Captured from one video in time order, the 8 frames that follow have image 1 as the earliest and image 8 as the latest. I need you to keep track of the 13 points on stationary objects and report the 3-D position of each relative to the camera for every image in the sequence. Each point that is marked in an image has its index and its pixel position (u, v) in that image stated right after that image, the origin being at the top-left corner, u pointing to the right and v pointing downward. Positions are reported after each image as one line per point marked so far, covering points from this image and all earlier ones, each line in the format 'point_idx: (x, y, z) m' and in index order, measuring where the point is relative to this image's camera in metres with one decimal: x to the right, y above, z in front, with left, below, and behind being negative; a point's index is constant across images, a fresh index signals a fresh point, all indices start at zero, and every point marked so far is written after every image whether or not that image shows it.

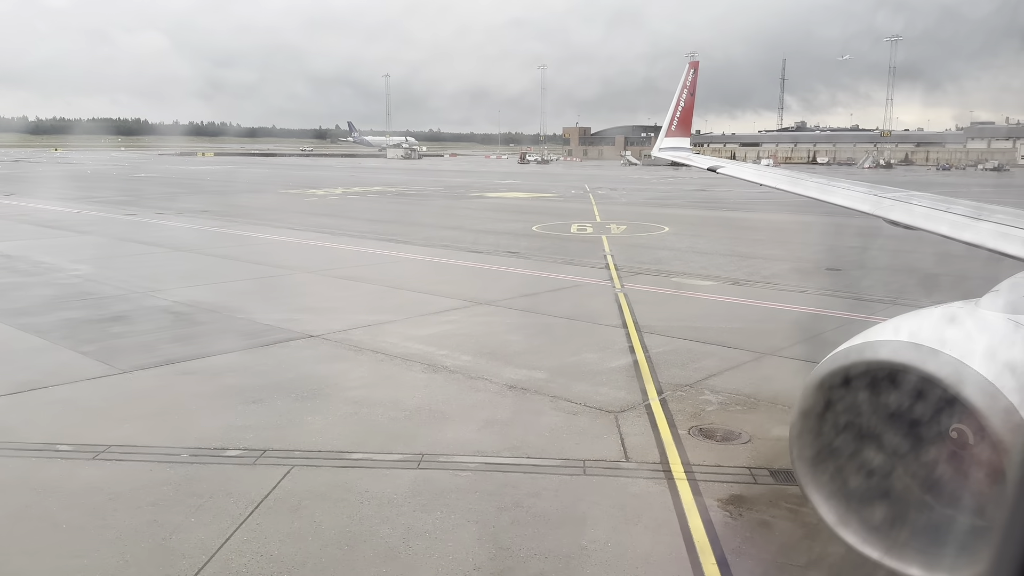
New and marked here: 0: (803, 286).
0: (+5.9, 0.0, +16.1) m
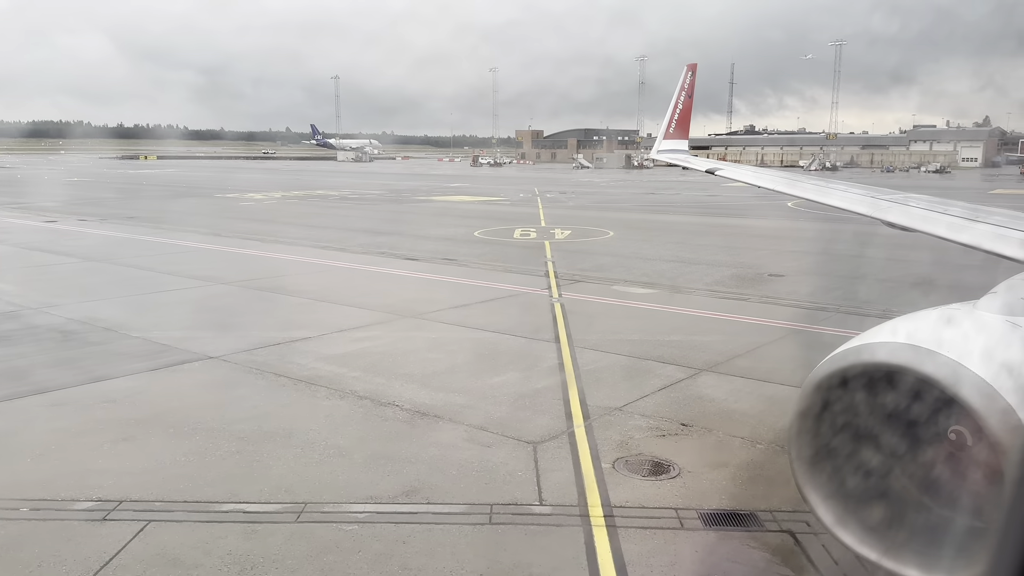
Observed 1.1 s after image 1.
0: (+4.6, -0.1, +15.5) m
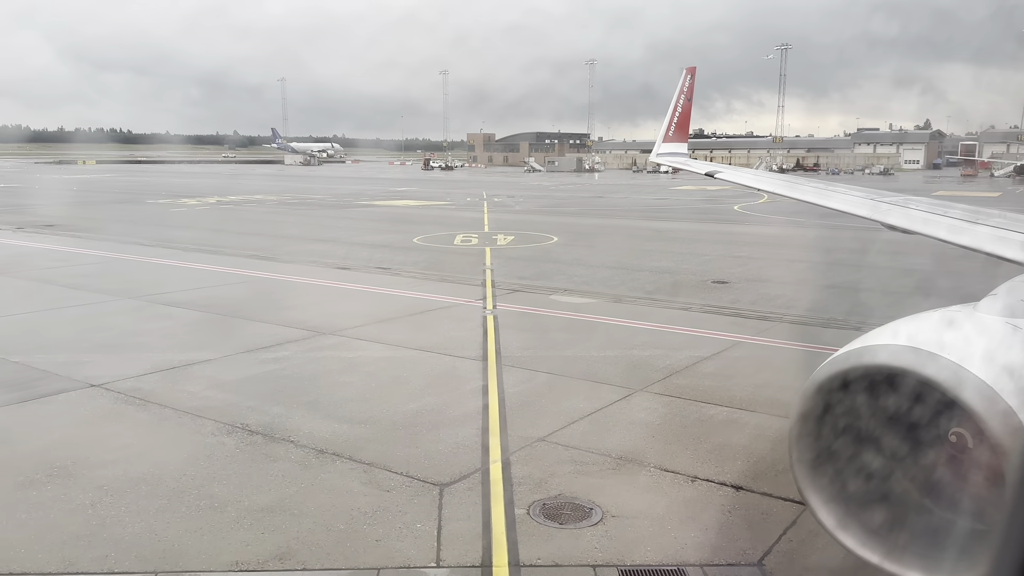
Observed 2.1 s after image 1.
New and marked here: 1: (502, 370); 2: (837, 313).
0: (+3.3, -0.3, +14.8) m
1: (-0.1, -1.1, +10.1) m
2: (+5.6, -0.4, +13.8) m
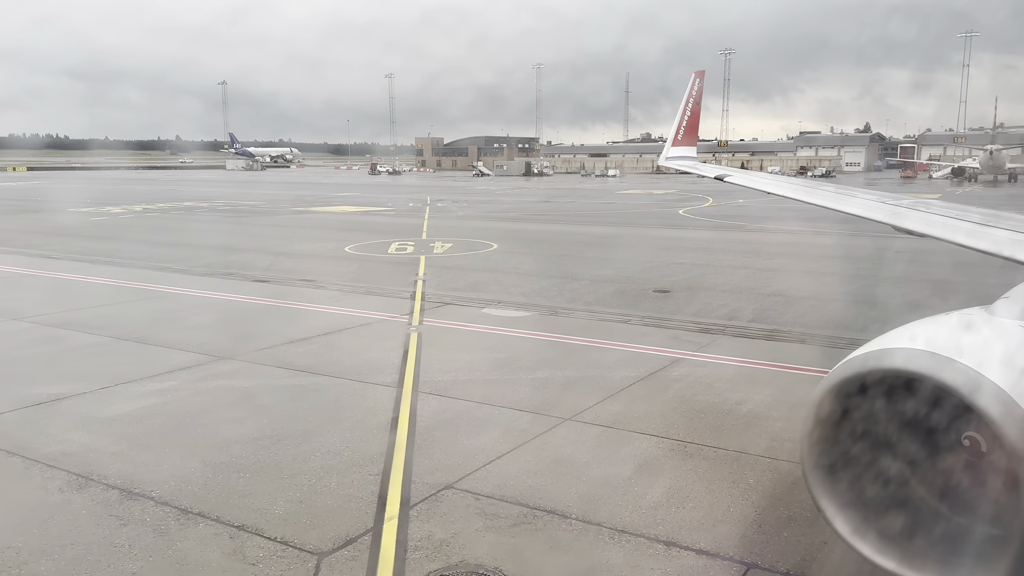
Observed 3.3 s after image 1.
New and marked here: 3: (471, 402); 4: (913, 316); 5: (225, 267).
0: (+2.1, -0.5, +13.9) m
1: (-1.1, -1.3, +9.0) m
2: (+4.4, -0.6, +13.1) m
3: (-0.5, -1.3, +9.0) m
4: (+6.8, -0.5, +13.3) m
5: (-7.2, +0.5, +19.9) m
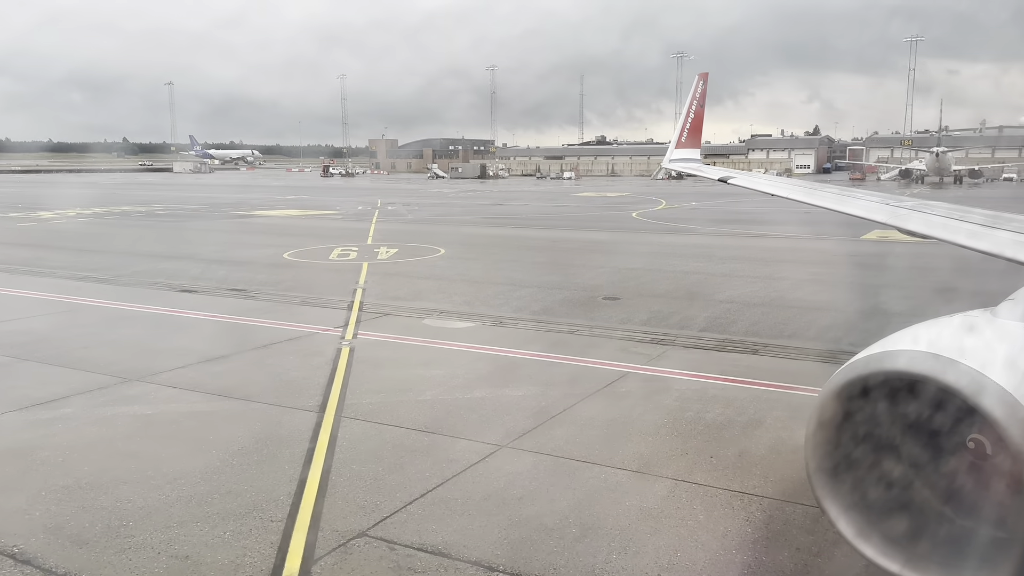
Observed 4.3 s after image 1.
0: (+1.1, -0.6, +13.3) m
1: (-1.8, -1.4, +8.2) m
2: (+3.5, -0.7, +12.5) m
3: (-1.2, -1.4, +8.2) m
4: (+5.8, -0.6, +12.8) m
5: (-8.5, +0.3, +18.8) m
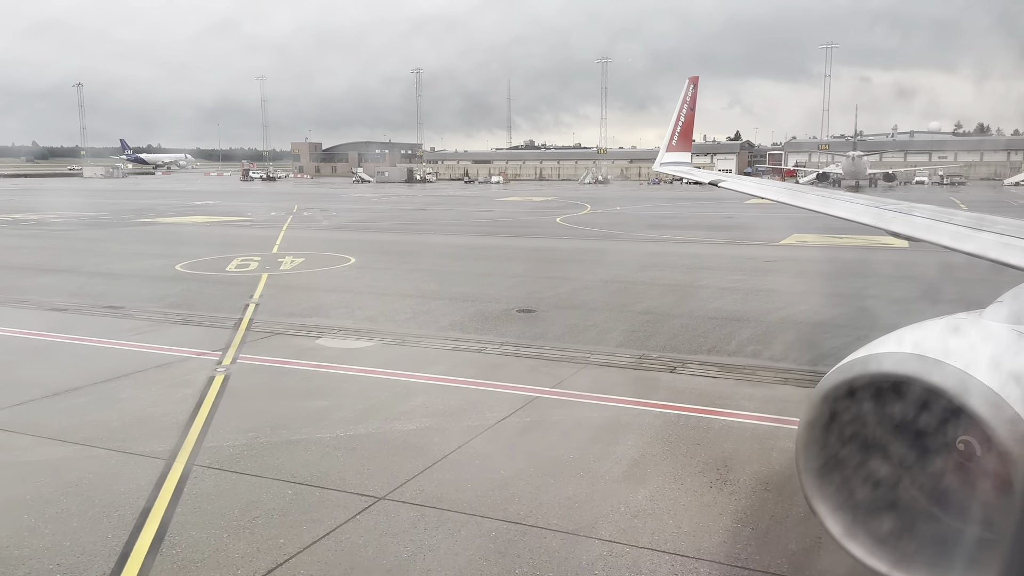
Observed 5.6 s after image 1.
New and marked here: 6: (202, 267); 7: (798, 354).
0: (-0.4, -0.8, +12.2) m
1: (-2.8, -1.7, +6.9) m
2: (+2.1, -0.9, +11.7) m
3: (-2.2, -1.7, +7.0) m
4: (+4.3, -0.7, +12.2) m
5: (-10.5, -0.1, +16.9) m
6: (-7.8, +0.5, +20.0) m
7: (+4.0, -1.0, +11.1) m
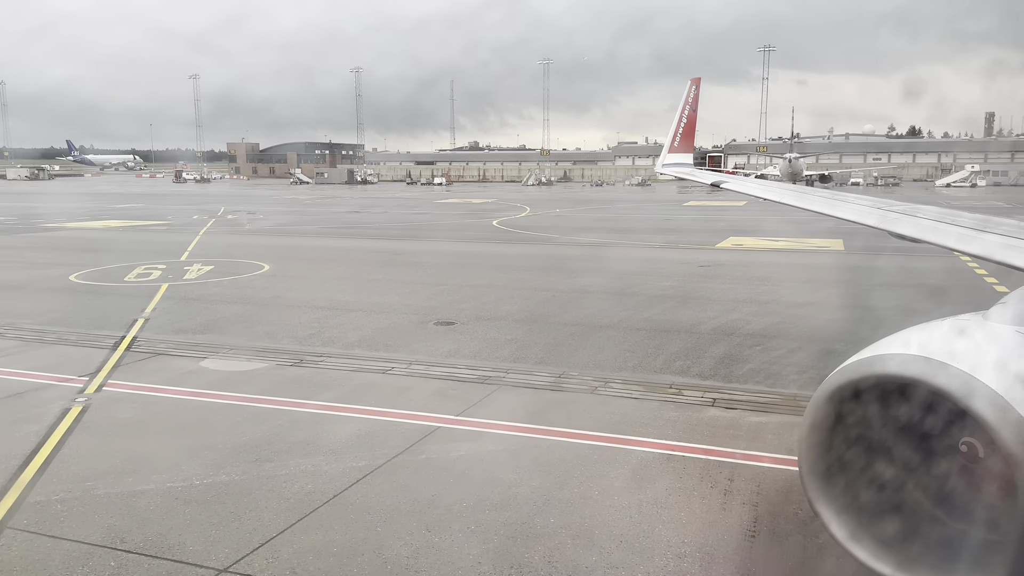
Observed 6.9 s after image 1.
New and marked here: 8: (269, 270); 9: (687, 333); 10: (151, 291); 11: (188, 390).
0: (-1.7, -1.0, +11.1) m
1: (-3.7, -1.9, +5.7) m
2: (+0.8, -1.0, +10.8) m
3: (-3.1, -1.8, +5.8) m
4: (+3.1, -0.9, +11.4) m
5: (-12.0, -0.4, +15.1) m
6: (-9.6, +0.3, +18.4) m
7: (+2.8, -1.1, +10.3) m
8: (-6.0, +0.4, +19.6) m
9: (+2.7, -0.7, +12.4) m
10: (-7.6, -0.1, +16.7) m
11: (-3.8, -1.2, +9.9) m
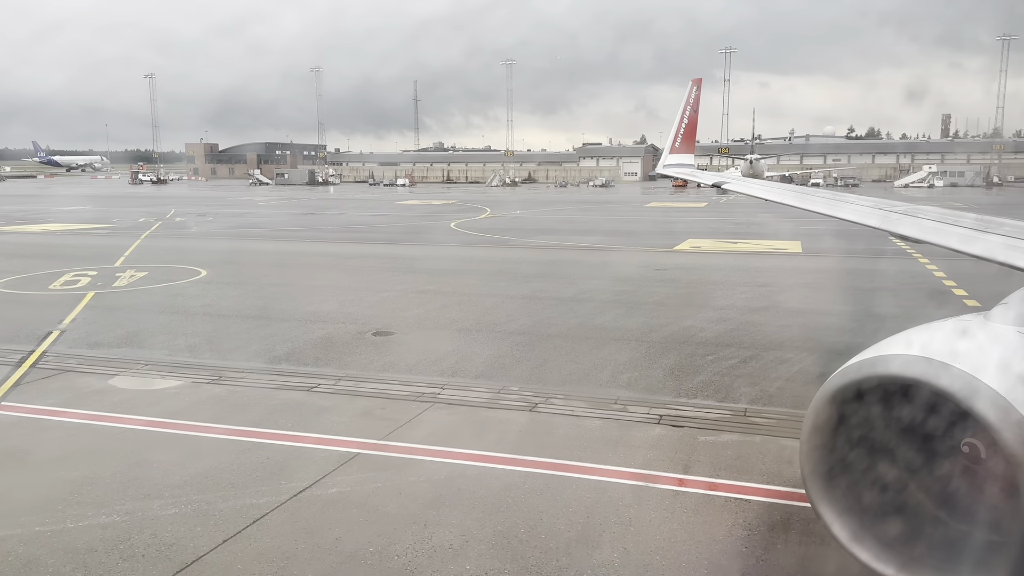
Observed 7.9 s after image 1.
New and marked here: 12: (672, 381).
0: (-2.5, -1.1, +10.4) m
1: (-4.3, -2.0, +4.8) m
2: (0.0, -1.2, +10.1) m
3: (-3.7, -2.0, +4.9) m
4: (+2.2, -1.0, +10.8) m
5: (-13.0, -0.6, +13.9) m
6: (-10.7, +0.1, +17.3) m
7: (+2.0, -1.2, +9.7) m
8: (-7.2, +0.3, +18.6) m
9: (+1.8, -0.8, +11.8) m
10: (-8.6, -0.2, +15.7) m
11: (-4.6, -1.4, +9.1) m
12: (+2.0, -1.2, +9.8) m
